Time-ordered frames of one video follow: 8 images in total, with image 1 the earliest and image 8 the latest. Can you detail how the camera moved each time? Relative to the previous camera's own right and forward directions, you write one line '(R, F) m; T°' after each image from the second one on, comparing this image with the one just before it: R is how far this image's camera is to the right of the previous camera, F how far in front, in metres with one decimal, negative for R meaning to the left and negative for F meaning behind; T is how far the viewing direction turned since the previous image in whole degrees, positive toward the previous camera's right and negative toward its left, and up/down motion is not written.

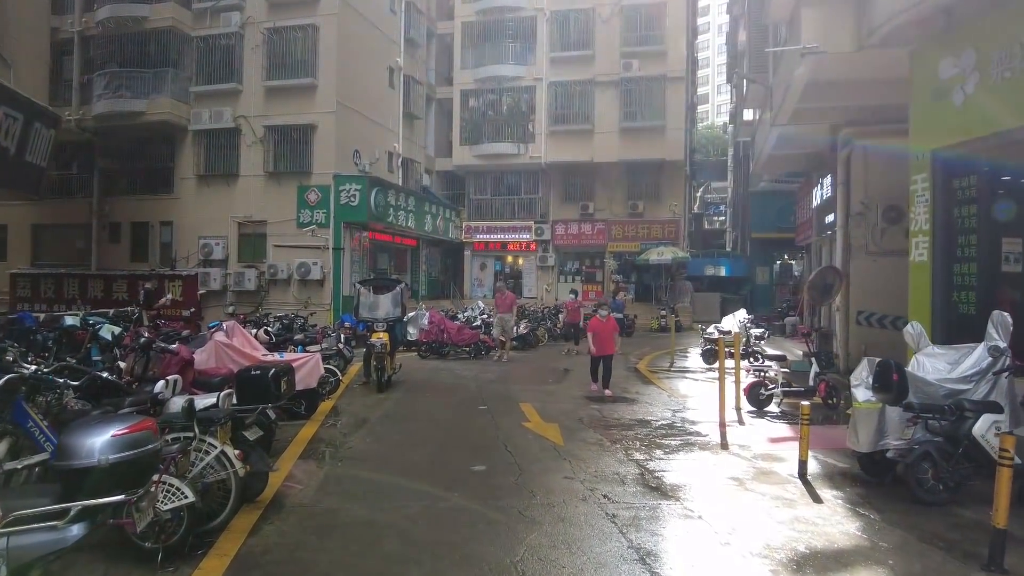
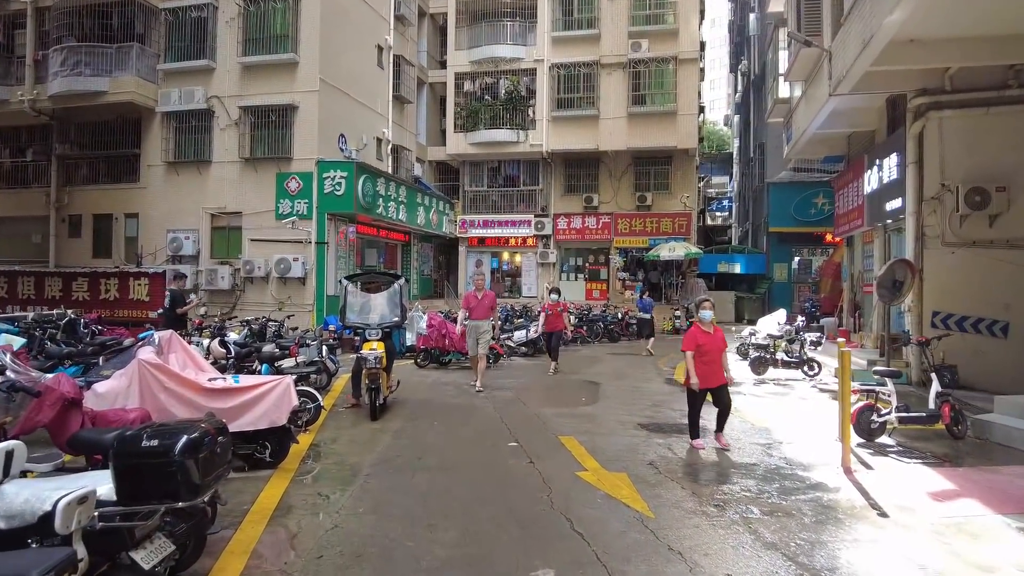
(-0.4, +1.8) m; +1°
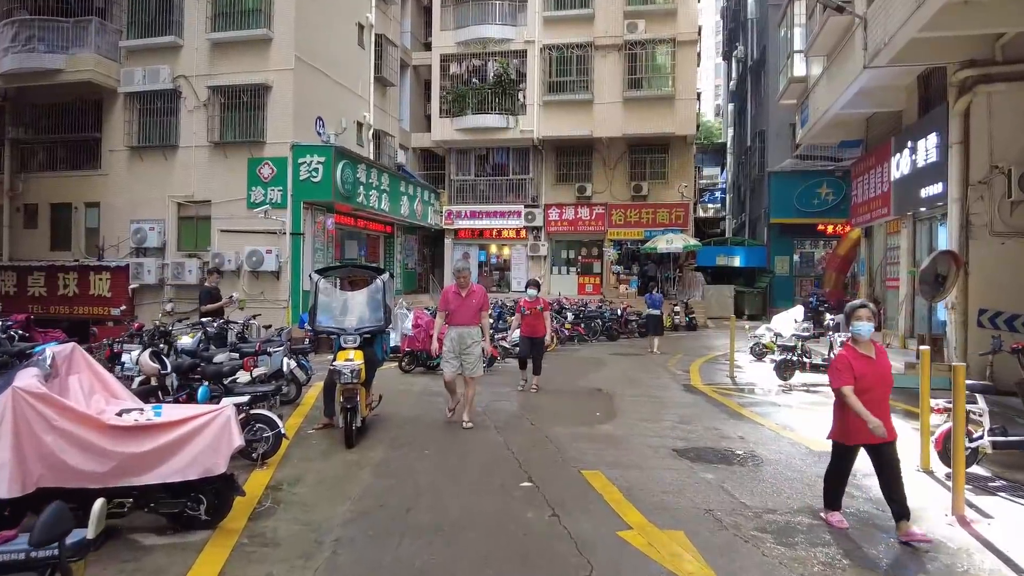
(-0.2, +1.2) m; +1°
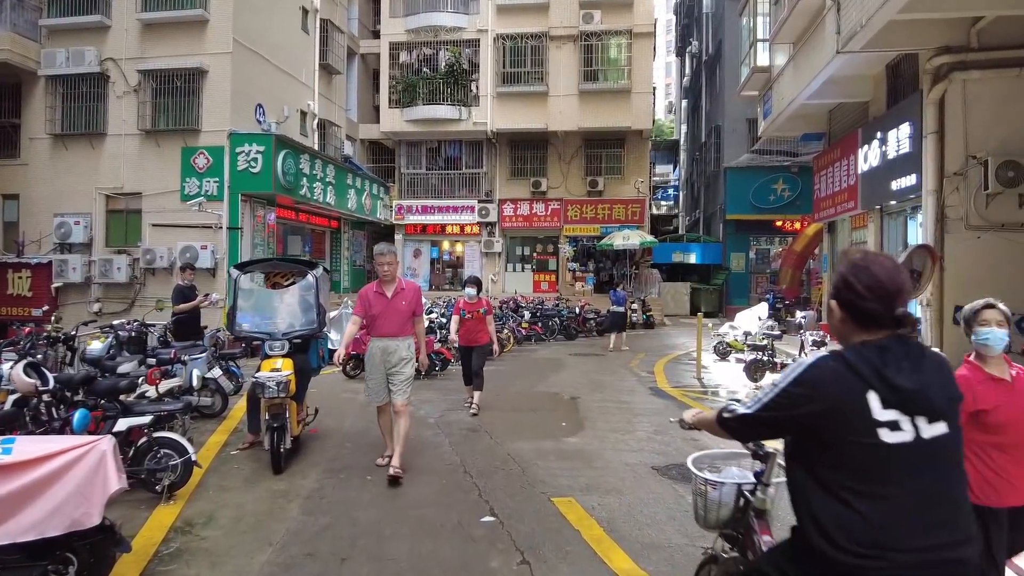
(0.0, +0.7) m; +4°
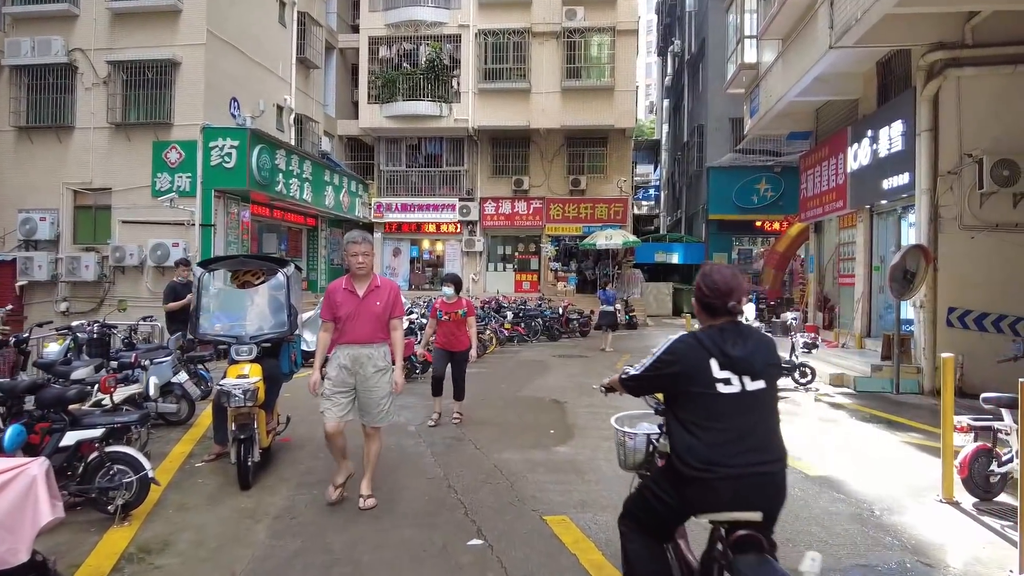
(0.0, +0.3) m; +2°
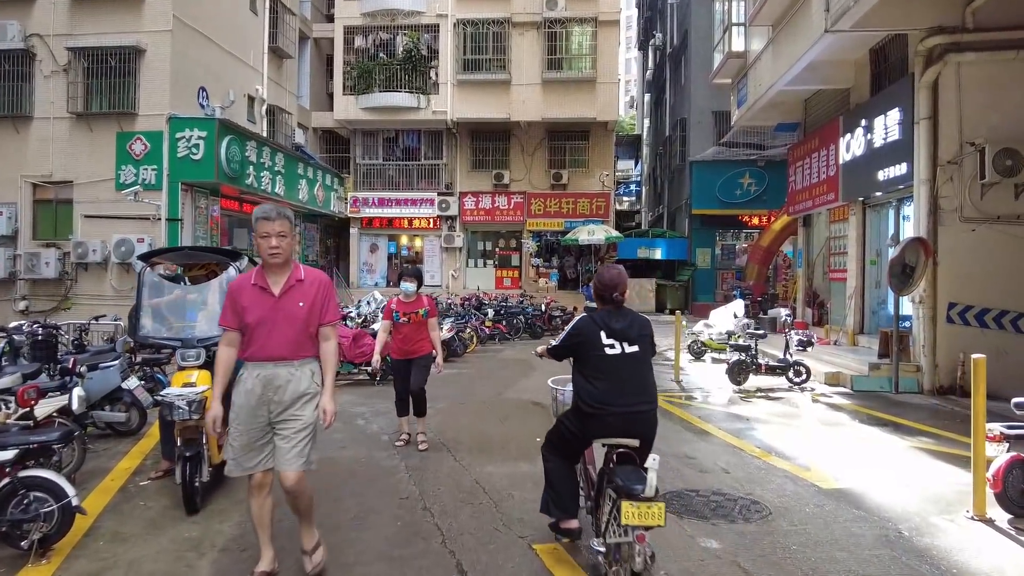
(0.0, +0.5) m; +2°
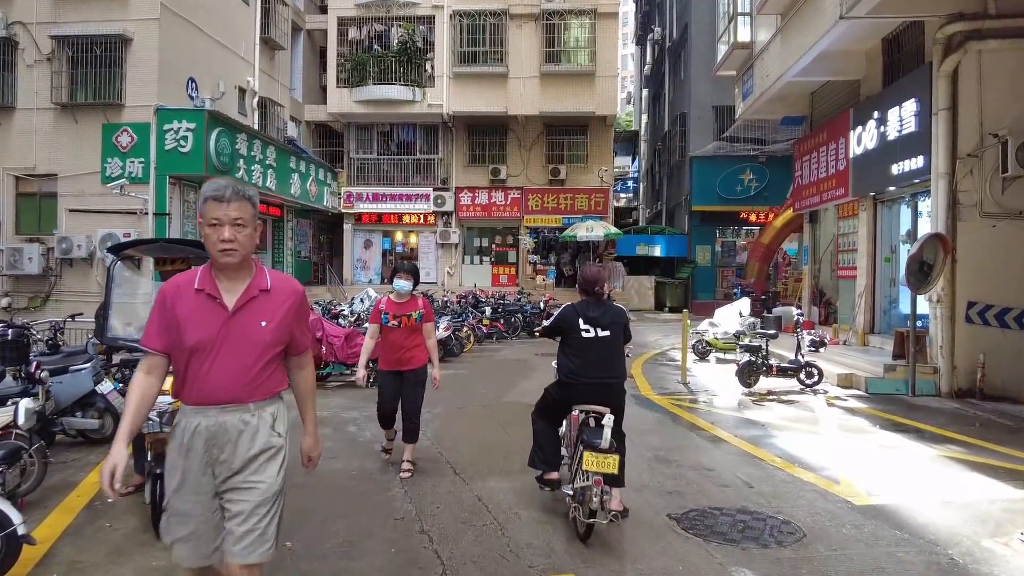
(-0.1, +0.4) m; 0°
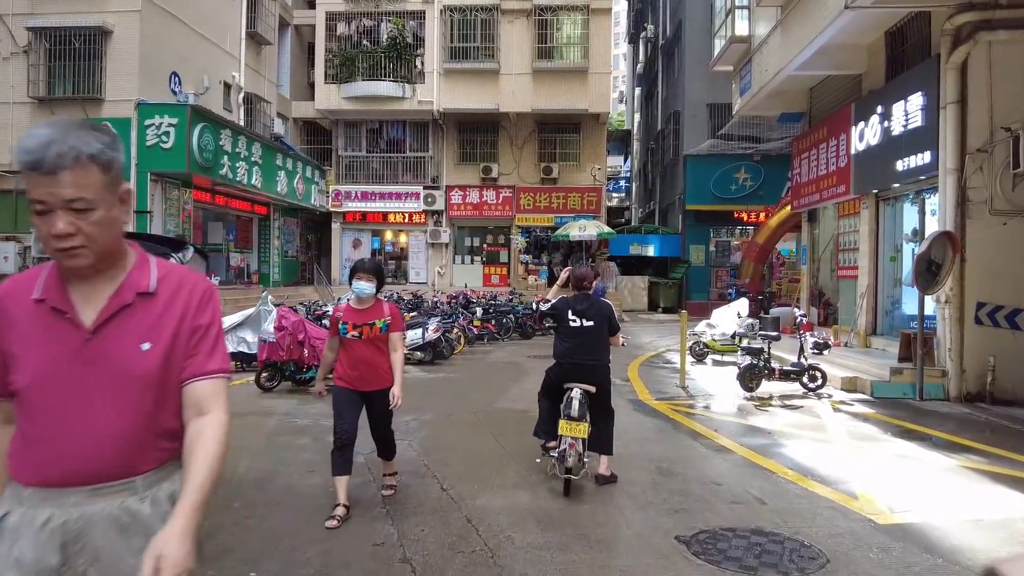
(0.0, +0.3) m; +1°
